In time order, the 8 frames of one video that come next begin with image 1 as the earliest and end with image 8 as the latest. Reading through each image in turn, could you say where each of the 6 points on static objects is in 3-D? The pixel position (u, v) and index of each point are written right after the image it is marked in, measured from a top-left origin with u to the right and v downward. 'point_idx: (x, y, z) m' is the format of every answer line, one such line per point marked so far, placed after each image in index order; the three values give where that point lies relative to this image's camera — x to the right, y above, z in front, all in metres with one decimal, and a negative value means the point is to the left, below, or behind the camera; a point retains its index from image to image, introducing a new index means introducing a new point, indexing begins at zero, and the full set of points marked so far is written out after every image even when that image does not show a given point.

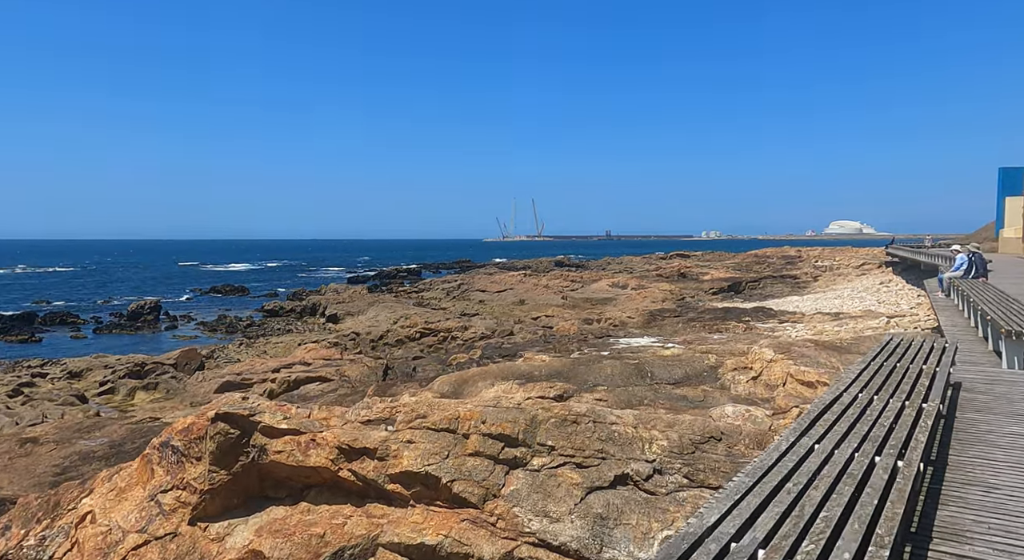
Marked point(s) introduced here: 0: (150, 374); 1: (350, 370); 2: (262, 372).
0: (-10.1, -2.6, +19.4) m
1: (-3.9, -2.2, +16.7) m
2: (-6.5, -2.3, +17.9) m
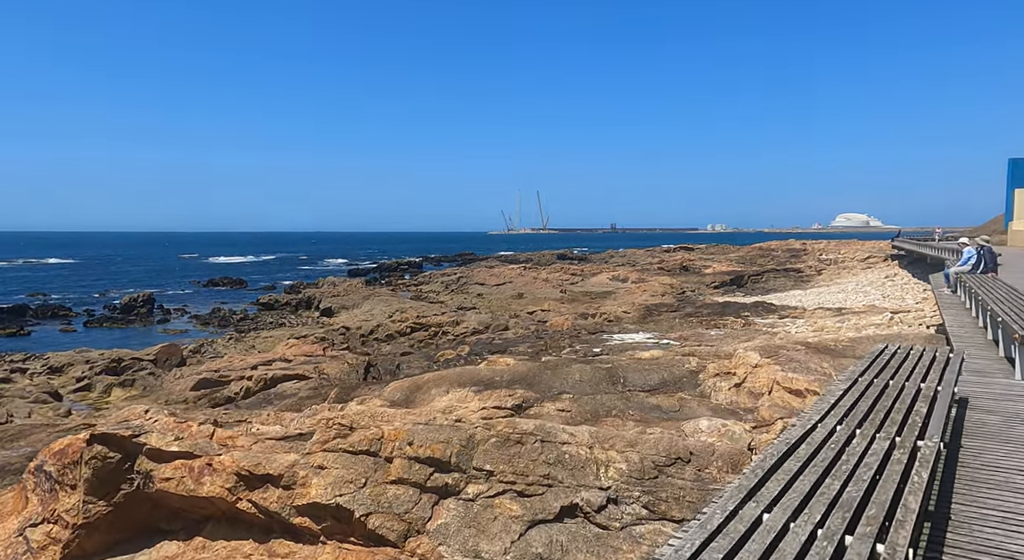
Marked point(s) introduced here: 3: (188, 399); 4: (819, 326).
0: (-10.4, -2.4, +18.9) m
1: (-4.3, -2.1, +16.1) m
2: (-6.8, -2.2, +17.3) m
3: (-7.4, -2.7, +15.9) m
4: (+8.6, -1.3, +19.6) m
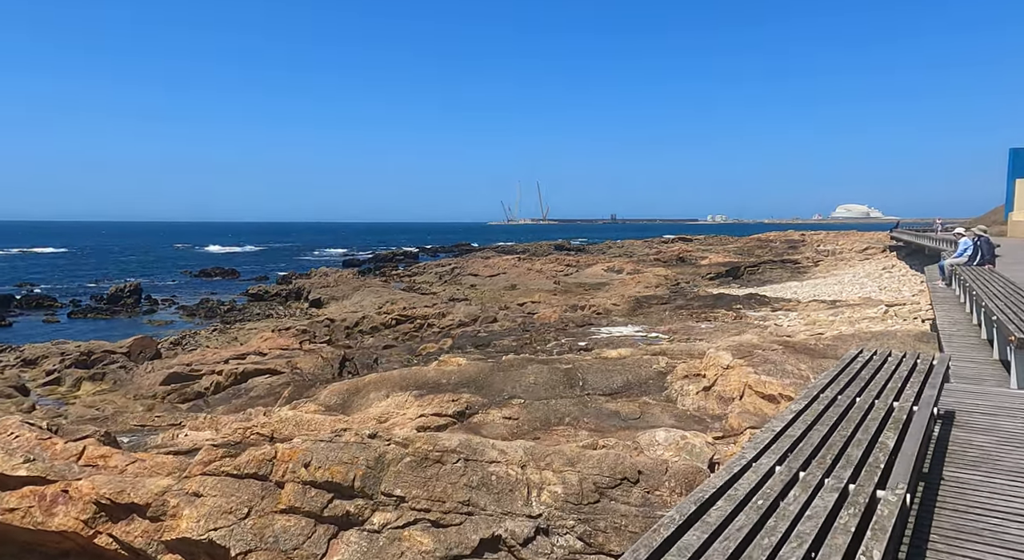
0: (-10.9, -2.2, +18.3) m
1: (-4.7, -1.9, +15.6) m
2: (-7.2, -2.0, +16.8) m
3: (-7.8, -2.5, +15.4) m
4: (+8.2, -1.1, +19.0) m
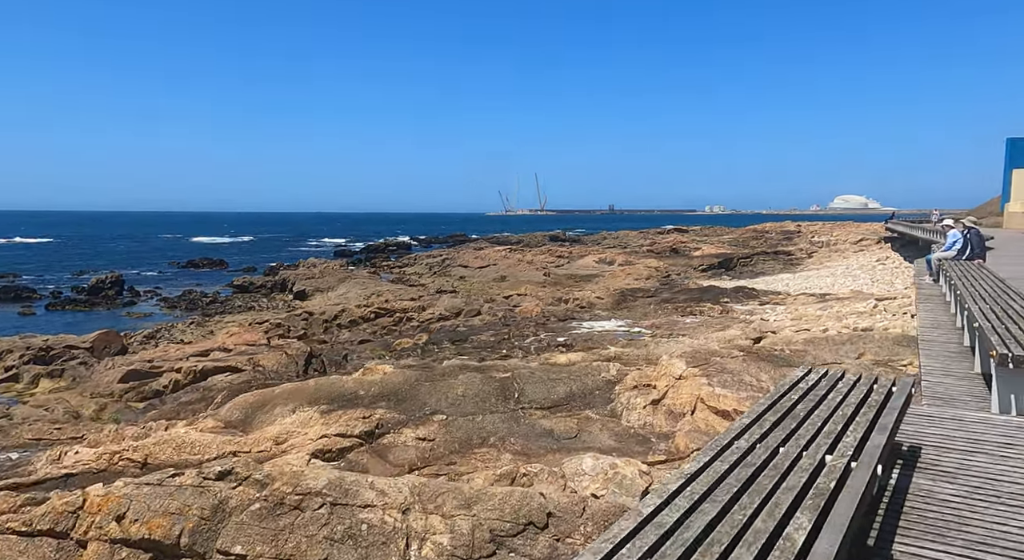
0: (-11.5, -2.0, +17.6) m
1: (-5.3, -1.7, +14.9) m
2: (-7.8, -1.8, +16.1) m
3: (-8.4, -2.4, +14.7) m
4: (+7.6, -0.9, +18.4) m
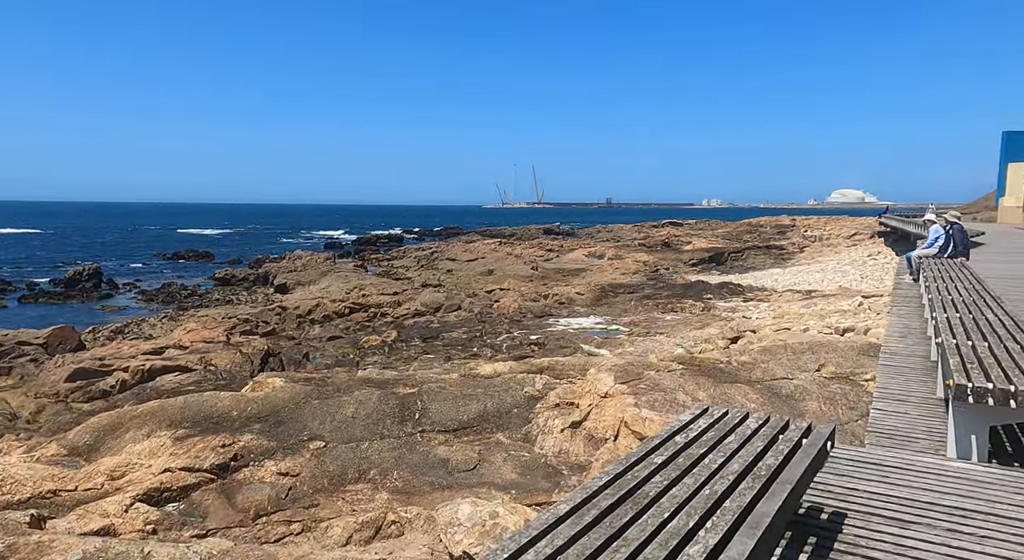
0: (-12.2, -1.8, +16.9) m
1: (-6.0, -1.6, +14.2) m
2: (-8.5, -1.7, +15.4) m
3: (-9.1, -2.2, +14.0) m
4: (+6.9, -0.8, +17.8) m
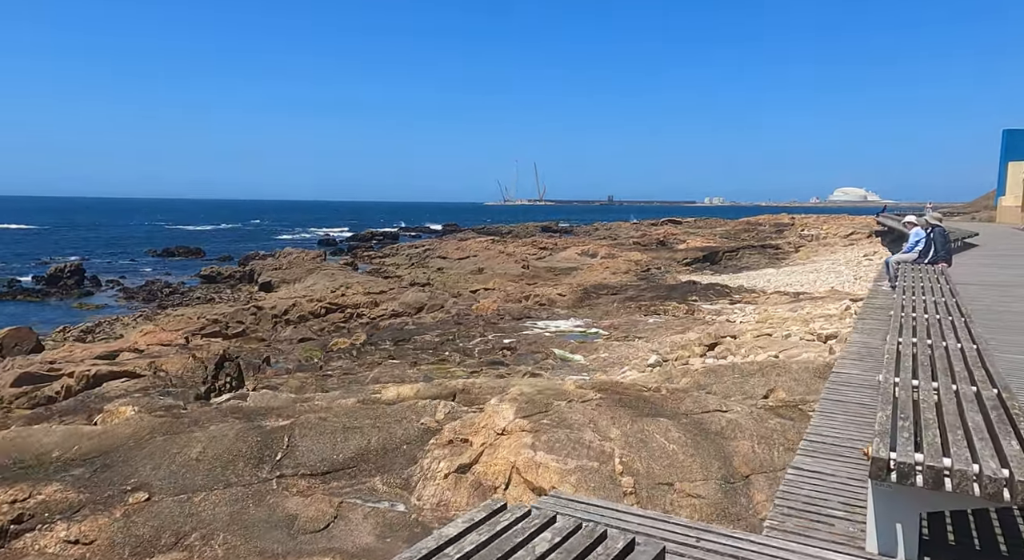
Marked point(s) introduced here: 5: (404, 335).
0: (-12.8, -1.8, +16.2) m
1: (-6.6, -1.6, +13.5) m
2: (-9.2, -1.7, +14.7) m
3: (-9.8, -2.3, +13.3) m
4: (+6.2, -0.9, +17.1) m
5: (-2.9, -1.5, +18.8) m
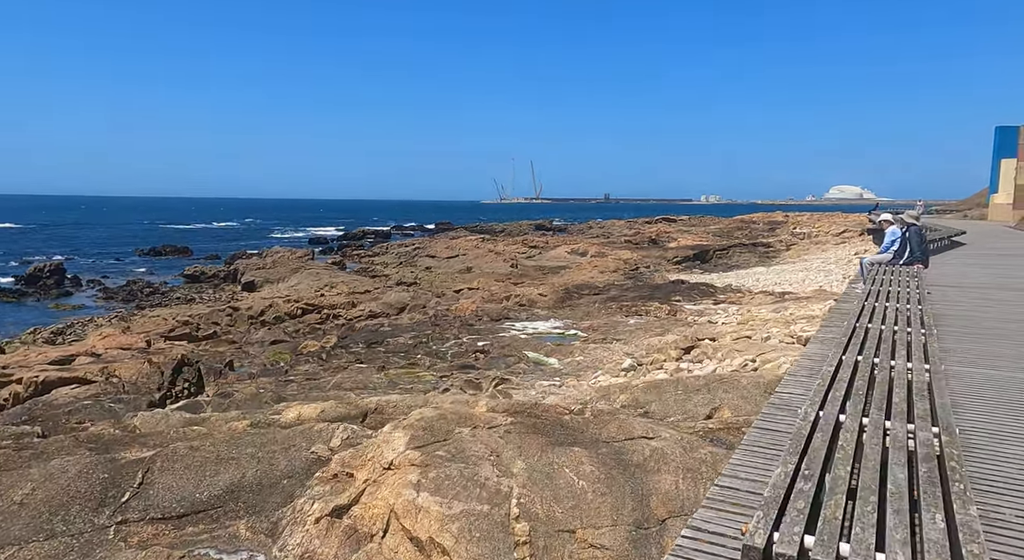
0: (-13.4, -1.9, +15.6) m
1: (-7.2, -1.7, +13.0) m
2: (-9.7, -1.7, +14.2) m
3: (-10.3, -2.3, +12.7) m
4: (+5.6, -0.9, +16.6) m
5: (-3.5, -1.5, +18.3) m
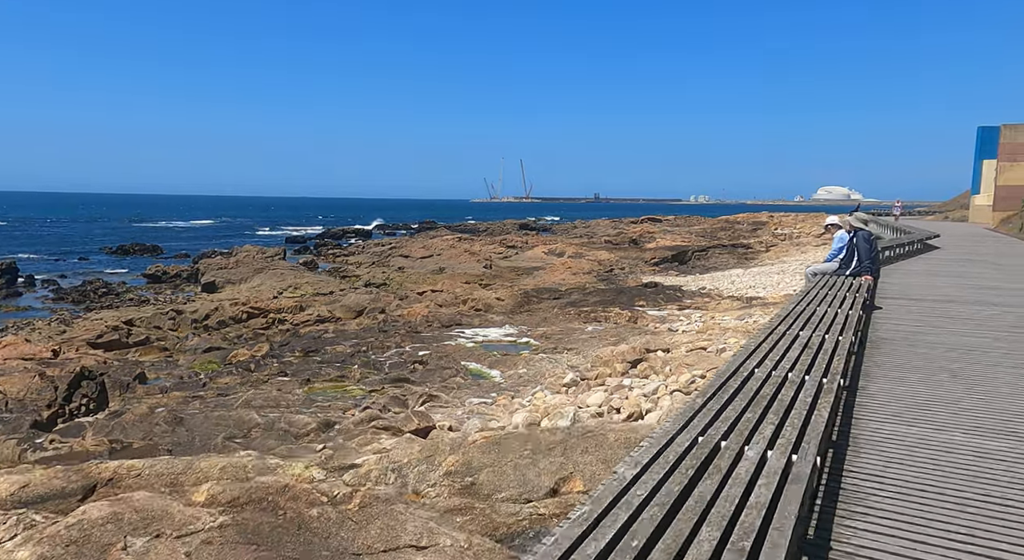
0: (-14.6, -1.9, +14.3) m
1: (-8.4, -1.7, +11.7) m
2: (-10.9, -1.8, +12.8) m
3: (-11.5, -2.4, +11.4) m
4: (+4.4, -1.0, +15.5) m
5: (-4.7, -1.5, +17.1) m
